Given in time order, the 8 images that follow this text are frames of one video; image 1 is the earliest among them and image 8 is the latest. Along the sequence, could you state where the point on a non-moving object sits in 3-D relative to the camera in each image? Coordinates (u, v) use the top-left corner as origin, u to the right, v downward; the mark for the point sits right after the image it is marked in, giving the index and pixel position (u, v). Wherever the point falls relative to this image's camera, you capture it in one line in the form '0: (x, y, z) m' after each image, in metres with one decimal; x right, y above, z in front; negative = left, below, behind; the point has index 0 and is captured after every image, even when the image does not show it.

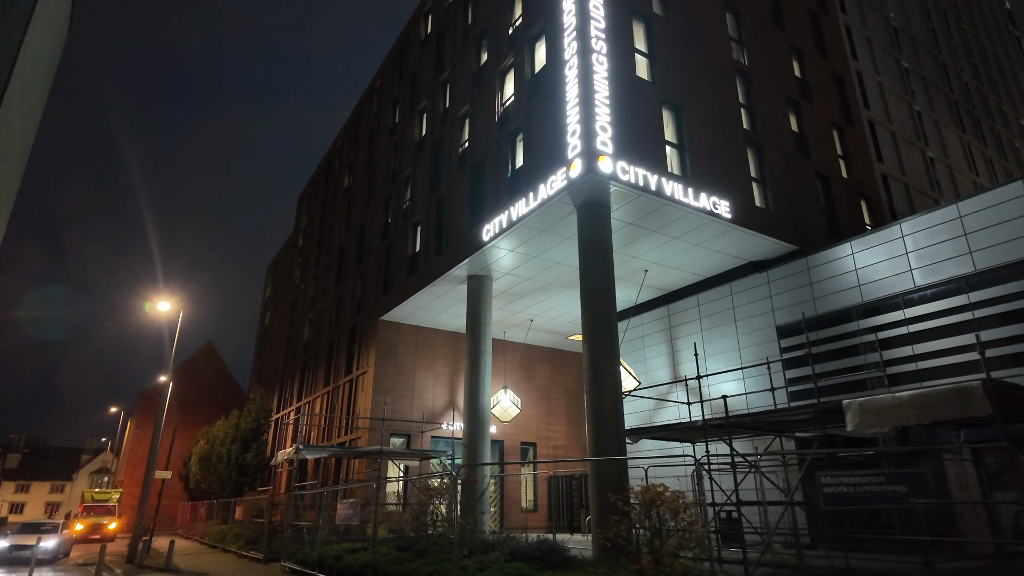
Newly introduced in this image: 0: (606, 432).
0: (+2.7, -3.8, +15.5) m
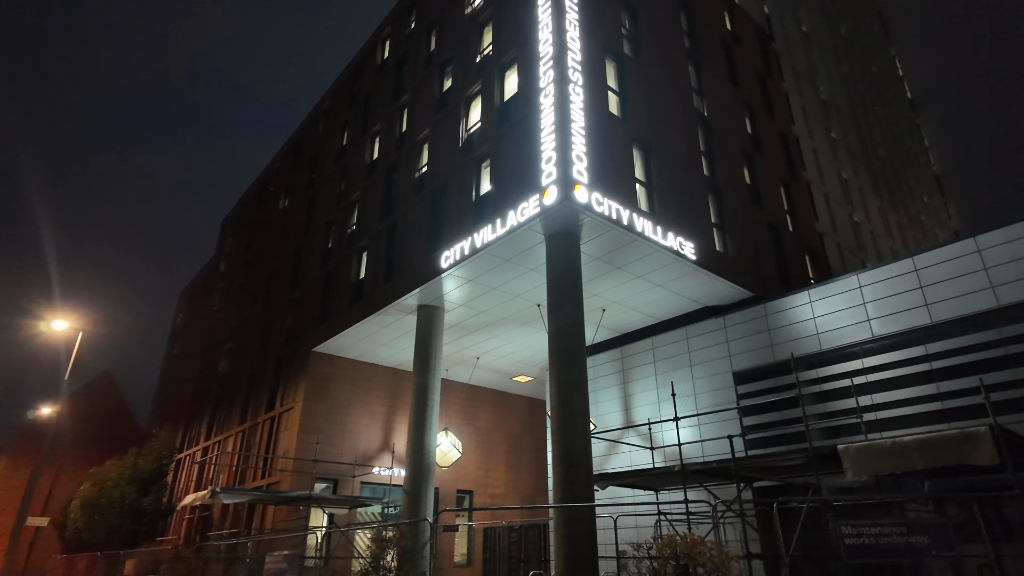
0: (+1.7, -4.6, +14.4) m
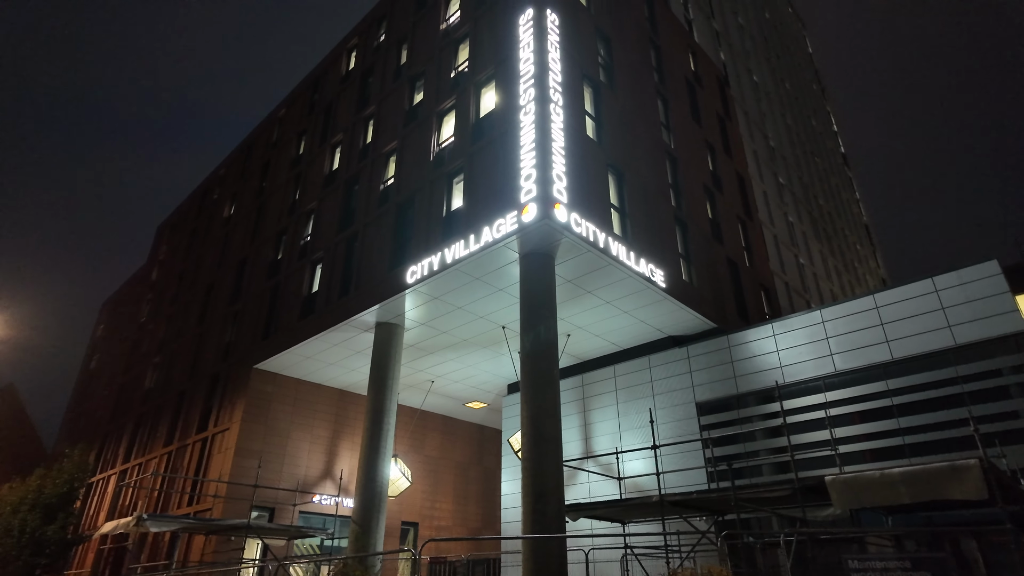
0: (+1.0, -5.0, +13.7) m
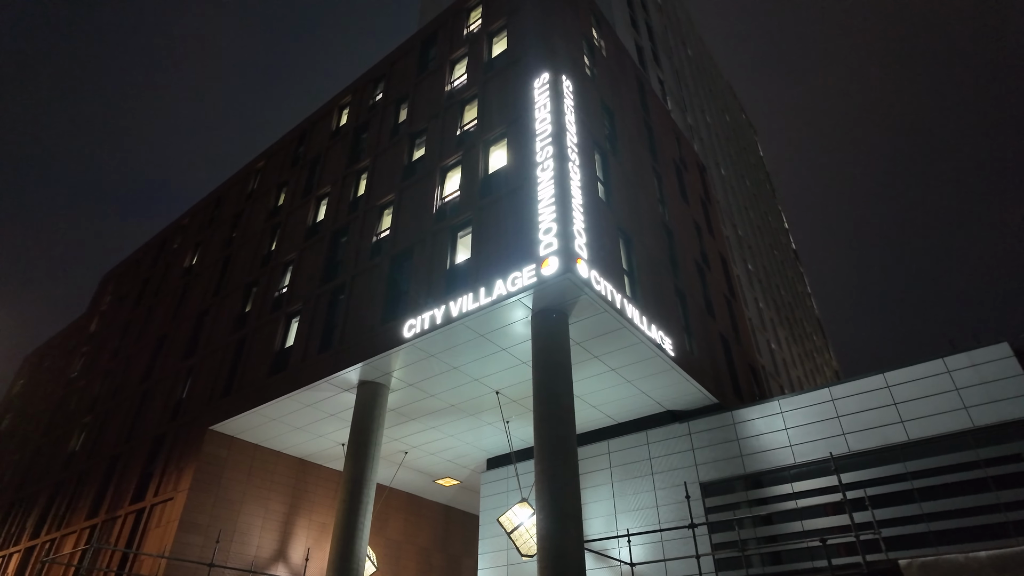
0: (+1.3, -6.2, +12.1) m
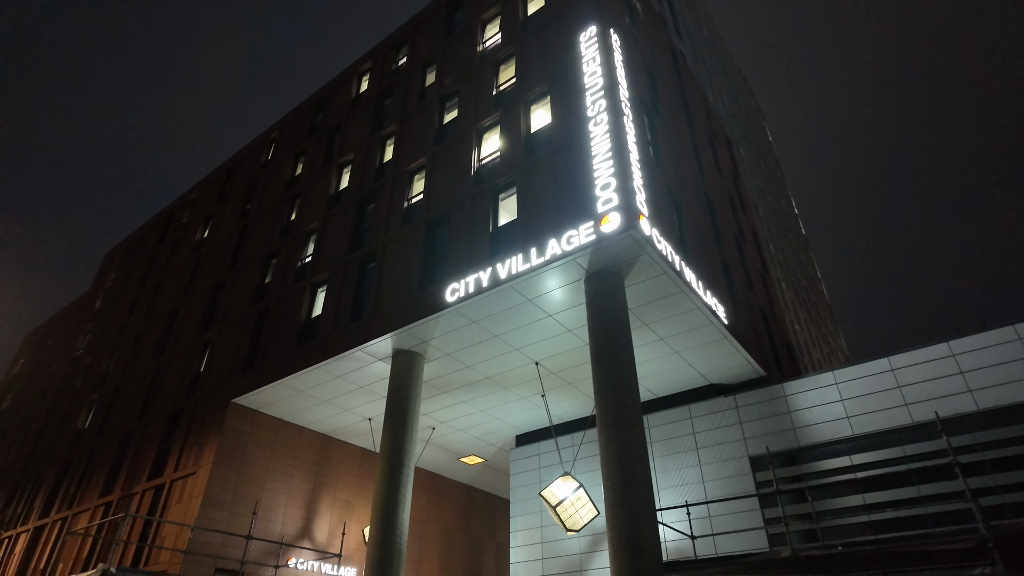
0: (+2.6, -5.3, +11.3) m
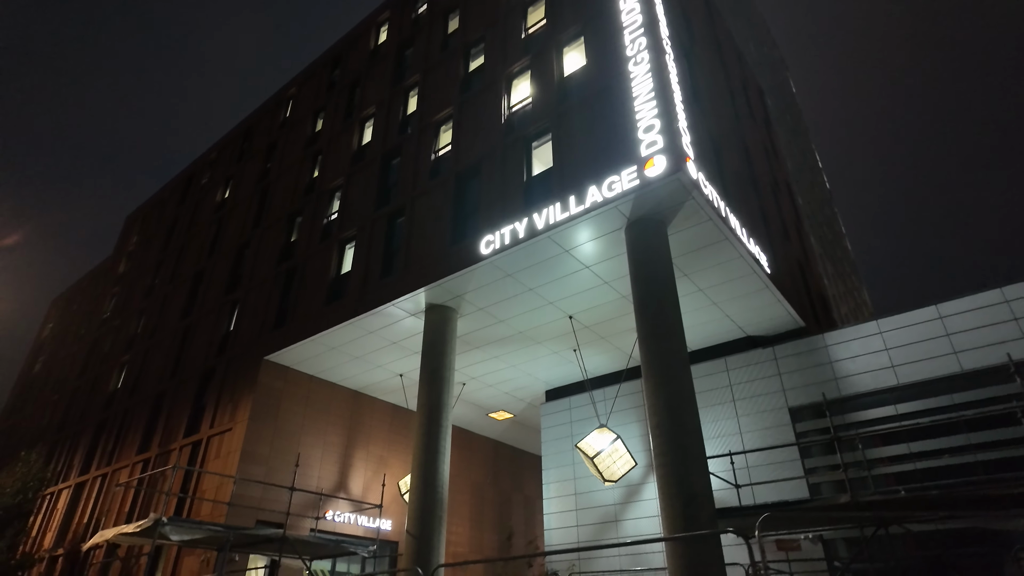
0: (+3.6, -4.2, +11.2) m
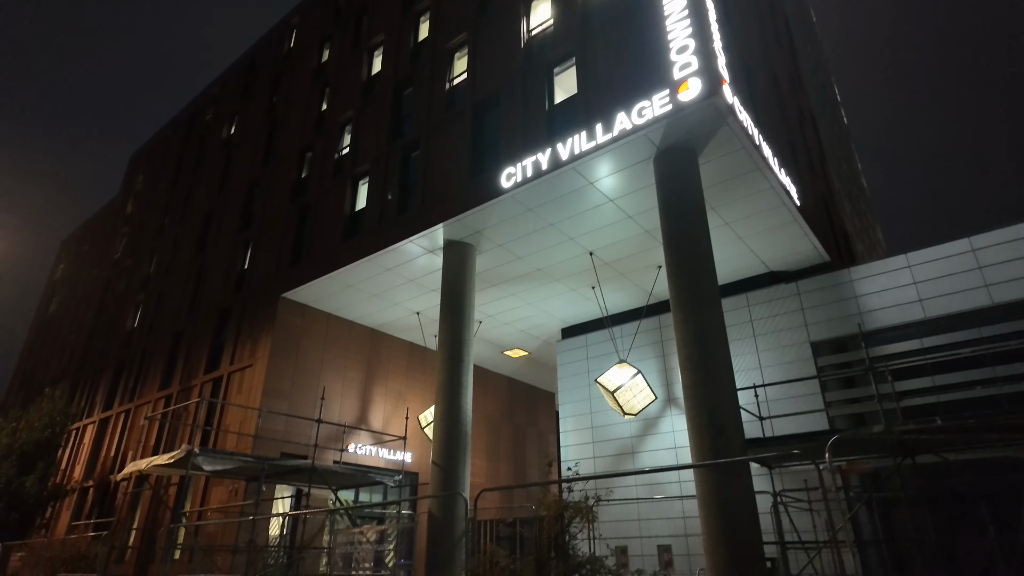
0: (+4.1, -2.9, +11.2) m
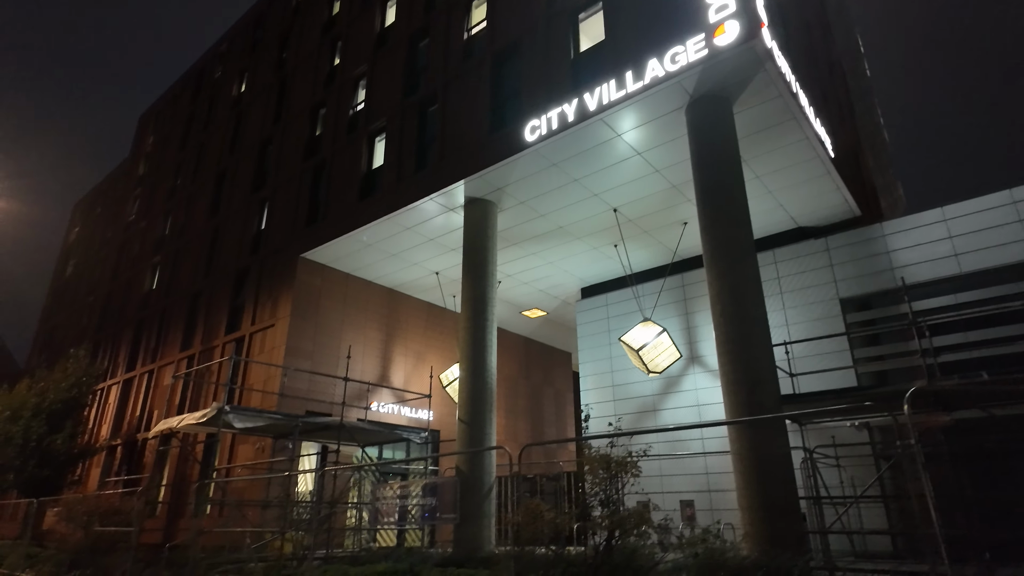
0: (+4.7, -2.0, +11.1) m
